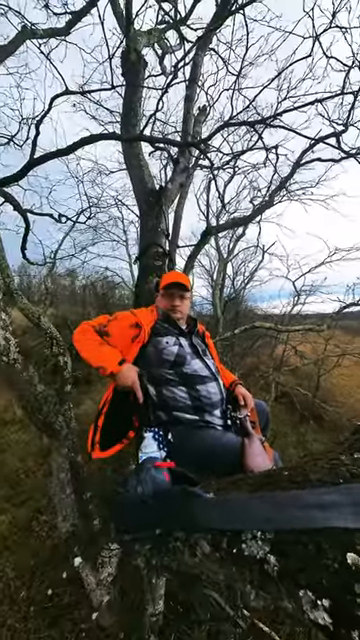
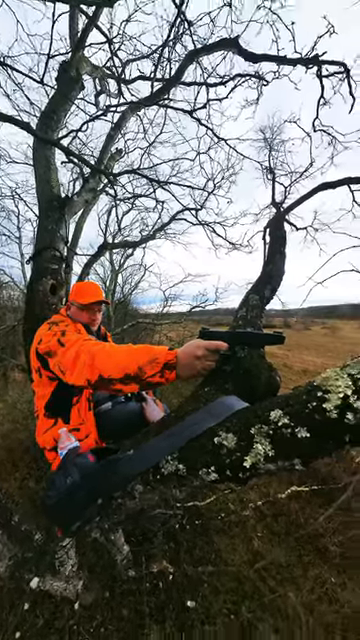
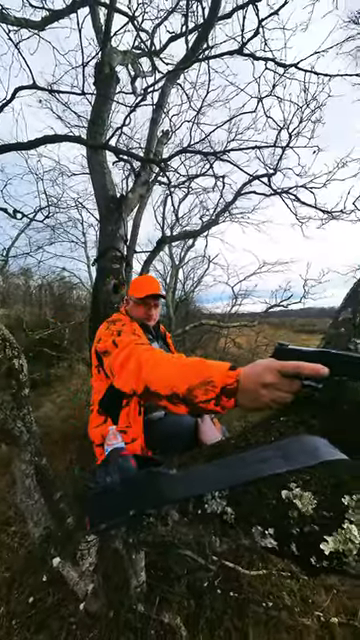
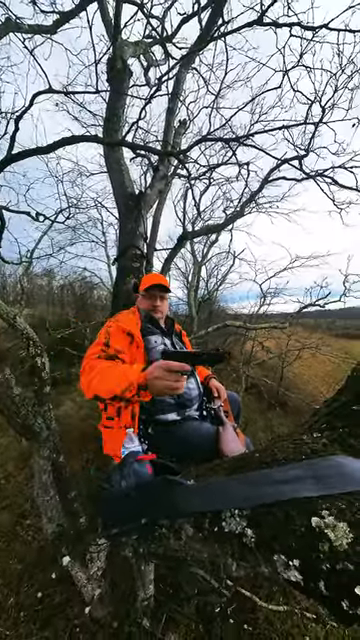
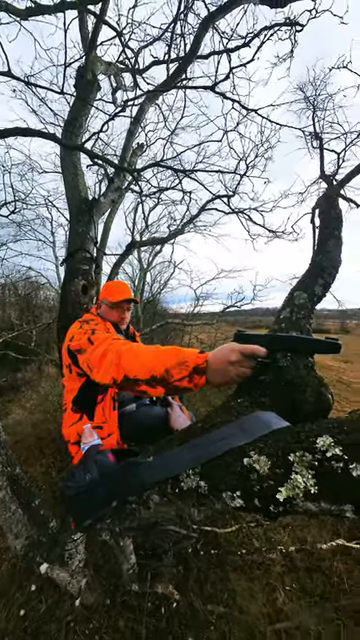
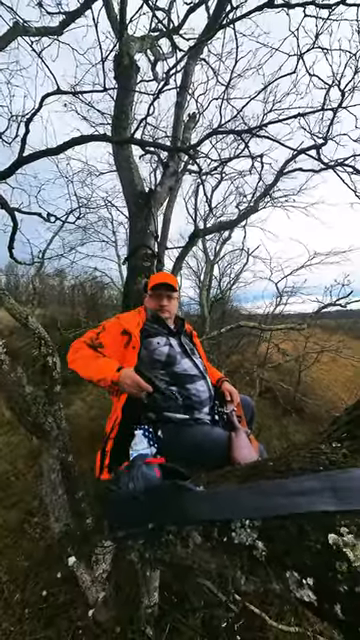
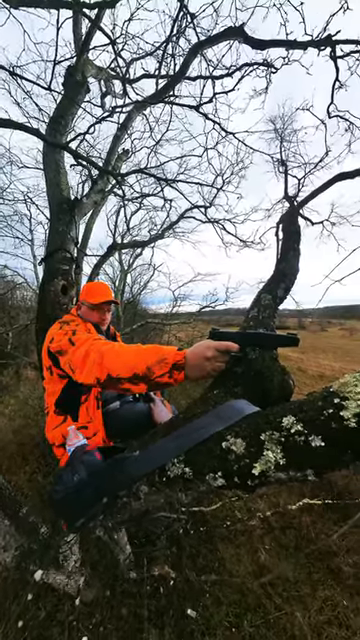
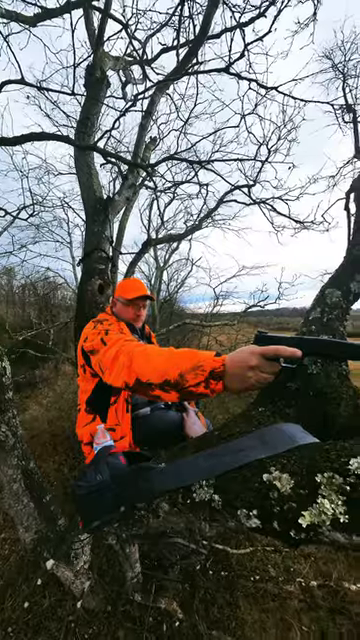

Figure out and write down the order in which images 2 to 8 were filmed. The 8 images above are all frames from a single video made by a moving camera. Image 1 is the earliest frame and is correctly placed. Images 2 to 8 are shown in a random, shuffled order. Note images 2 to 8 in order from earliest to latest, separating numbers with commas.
6, 4, 3, 8, 5, 7, 2
